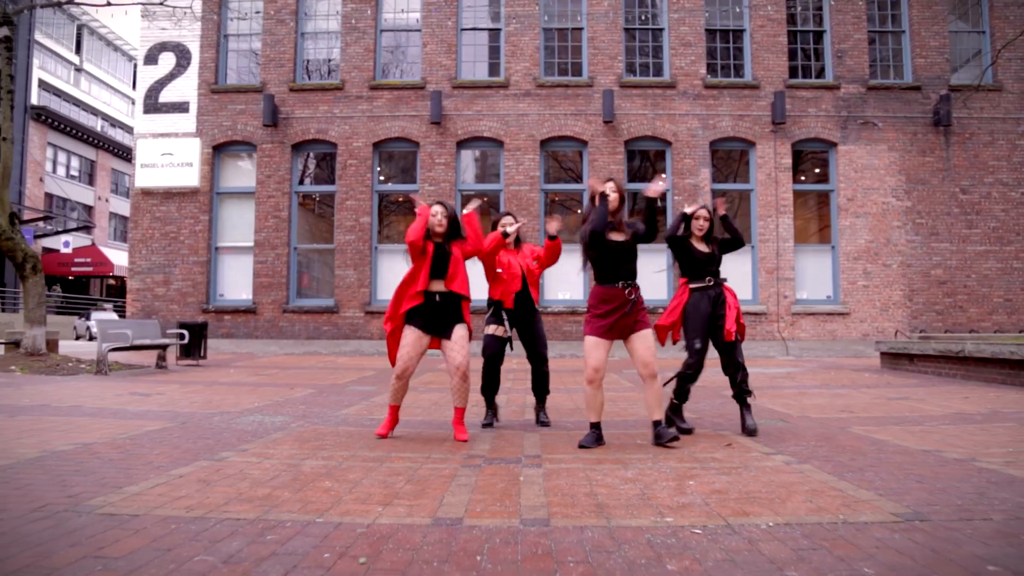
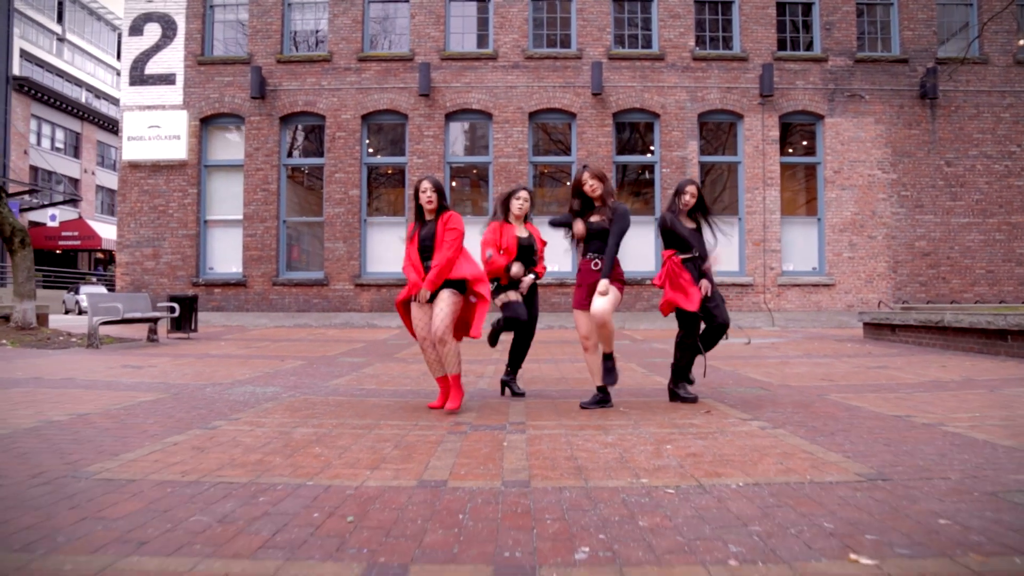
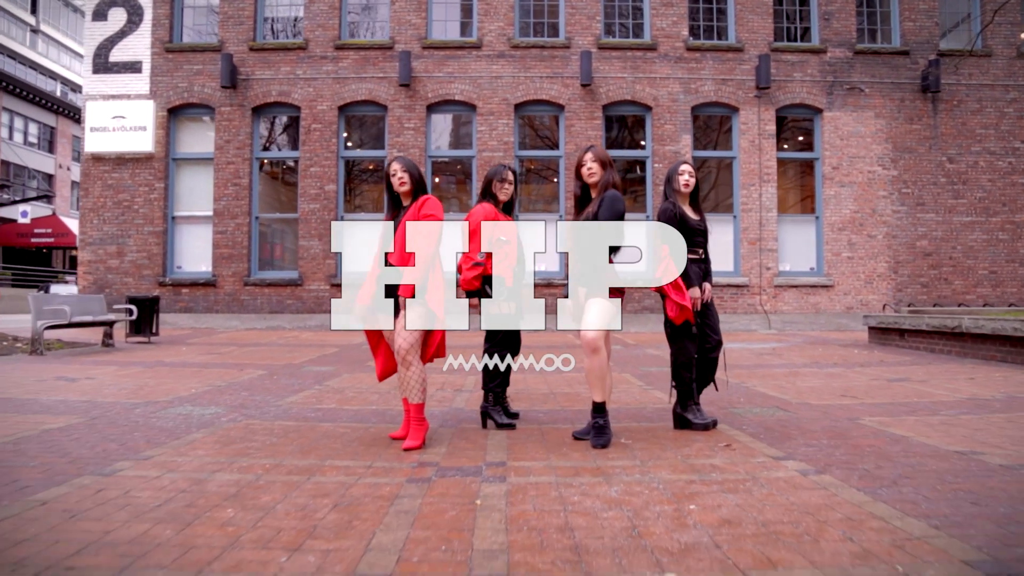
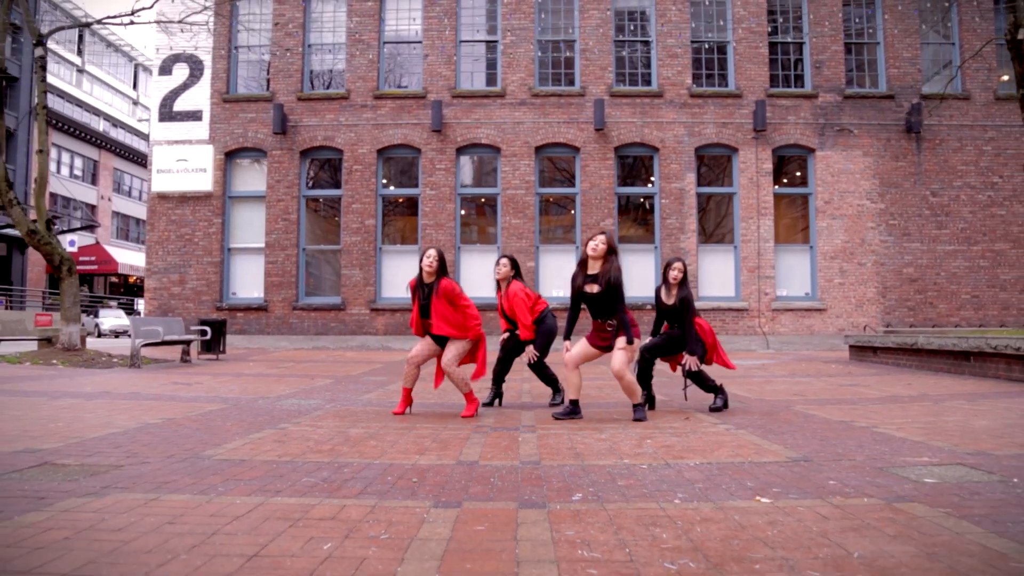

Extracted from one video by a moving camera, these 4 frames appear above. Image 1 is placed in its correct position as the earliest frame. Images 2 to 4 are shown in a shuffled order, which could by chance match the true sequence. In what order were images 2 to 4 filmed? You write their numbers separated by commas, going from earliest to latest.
4, 2, 3
